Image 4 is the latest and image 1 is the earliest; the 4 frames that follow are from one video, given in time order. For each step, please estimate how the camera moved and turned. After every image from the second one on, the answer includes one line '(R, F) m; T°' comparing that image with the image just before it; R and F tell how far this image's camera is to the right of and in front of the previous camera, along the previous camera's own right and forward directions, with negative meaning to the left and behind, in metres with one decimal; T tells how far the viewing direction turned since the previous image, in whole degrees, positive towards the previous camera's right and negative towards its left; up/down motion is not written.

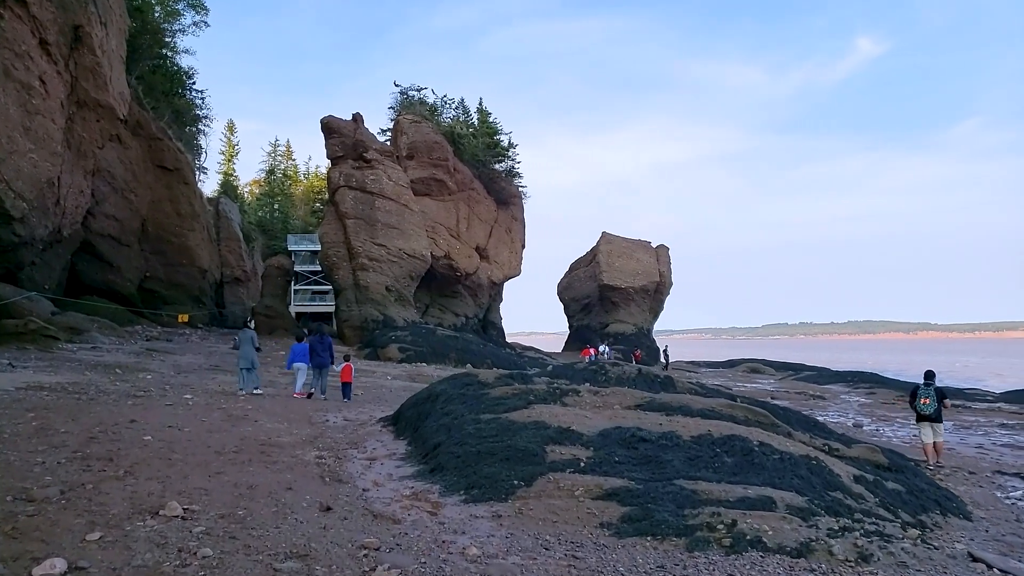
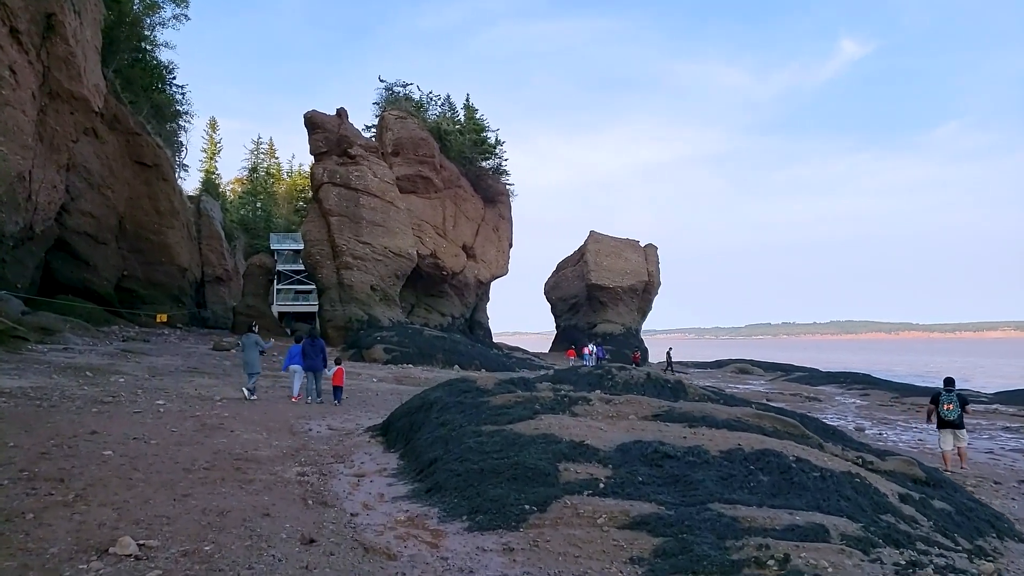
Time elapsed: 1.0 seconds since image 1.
(-0.2, +0.8) m; +1°
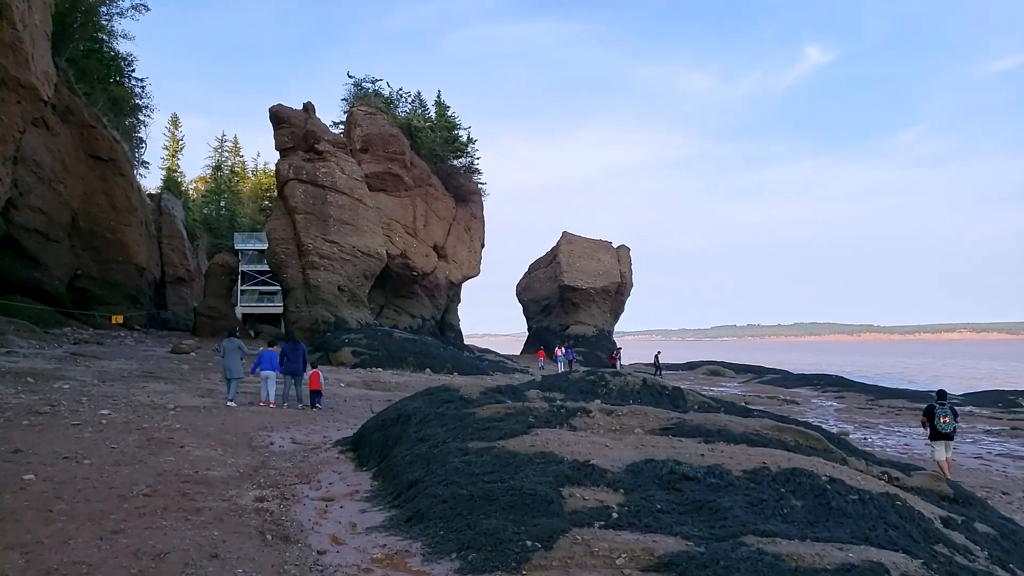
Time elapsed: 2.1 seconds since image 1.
(-0.2, +0.8) m; +2°
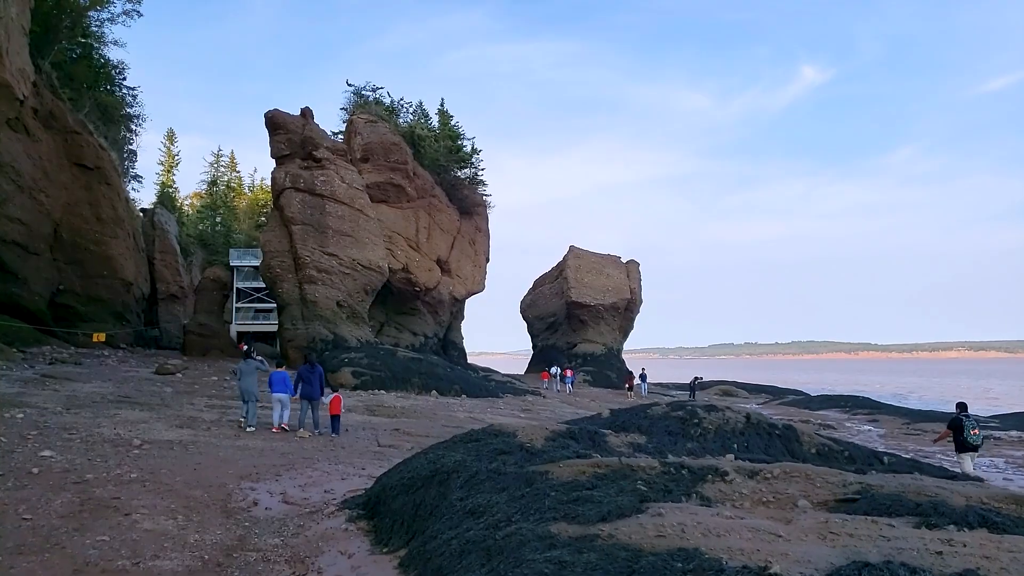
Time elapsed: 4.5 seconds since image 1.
(-0.6, +2.1) m; 0°
